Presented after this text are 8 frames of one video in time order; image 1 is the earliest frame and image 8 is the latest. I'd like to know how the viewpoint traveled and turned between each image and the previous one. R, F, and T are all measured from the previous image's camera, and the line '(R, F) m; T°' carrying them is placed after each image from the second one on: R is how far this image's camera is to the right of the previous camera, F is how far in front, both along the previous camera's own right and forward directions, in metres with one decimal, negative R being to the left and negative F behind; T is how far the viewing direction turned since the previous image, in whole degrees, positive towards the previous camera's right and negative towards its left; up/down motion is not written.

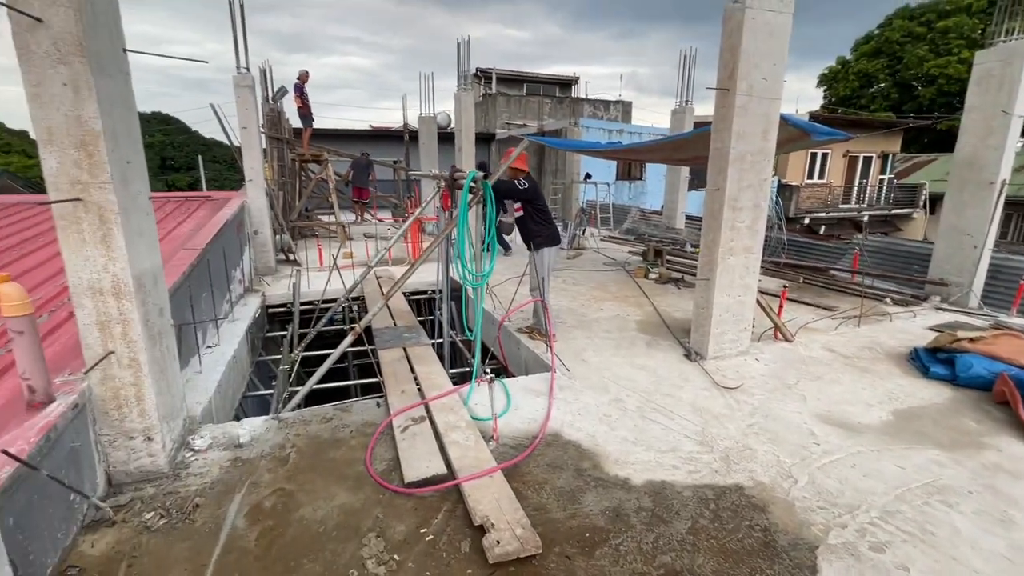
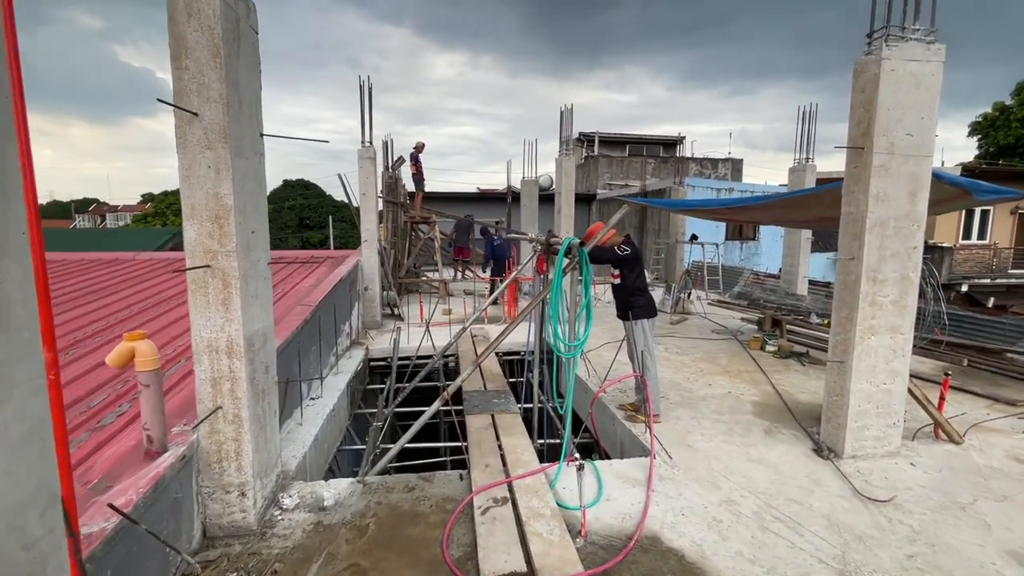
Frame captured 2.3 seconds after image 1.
(0.0, +0.2) m; -12°
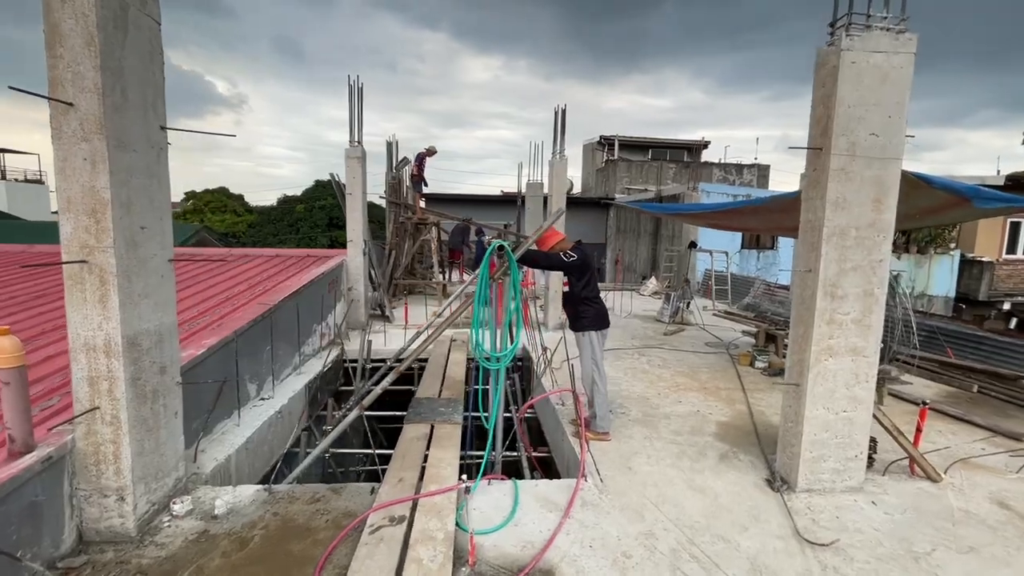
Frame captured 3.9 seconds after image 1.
(+0.7, +0.2) m; -4°
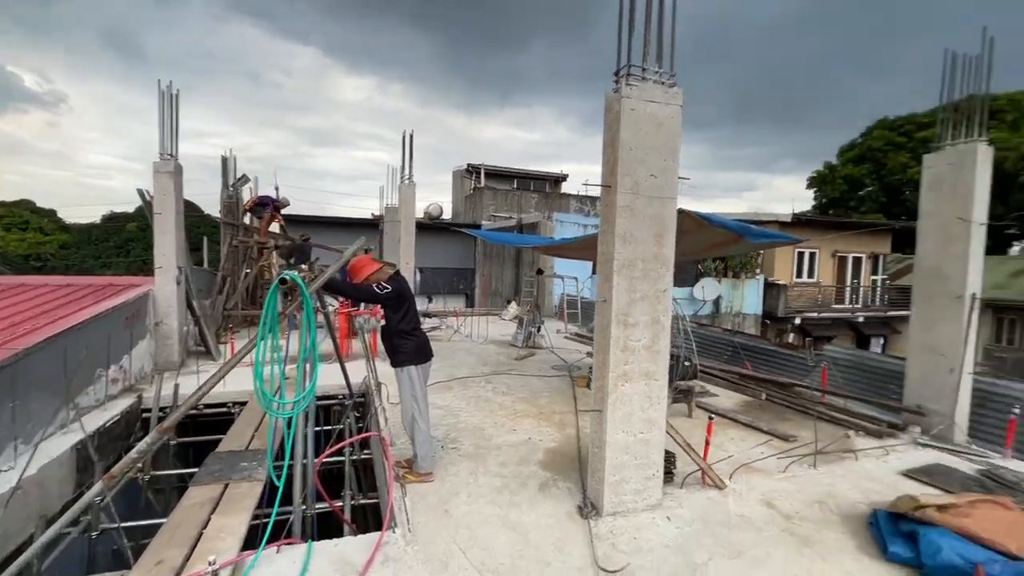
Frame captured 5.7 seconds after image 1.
(+0.5, +0.1) m; +14°
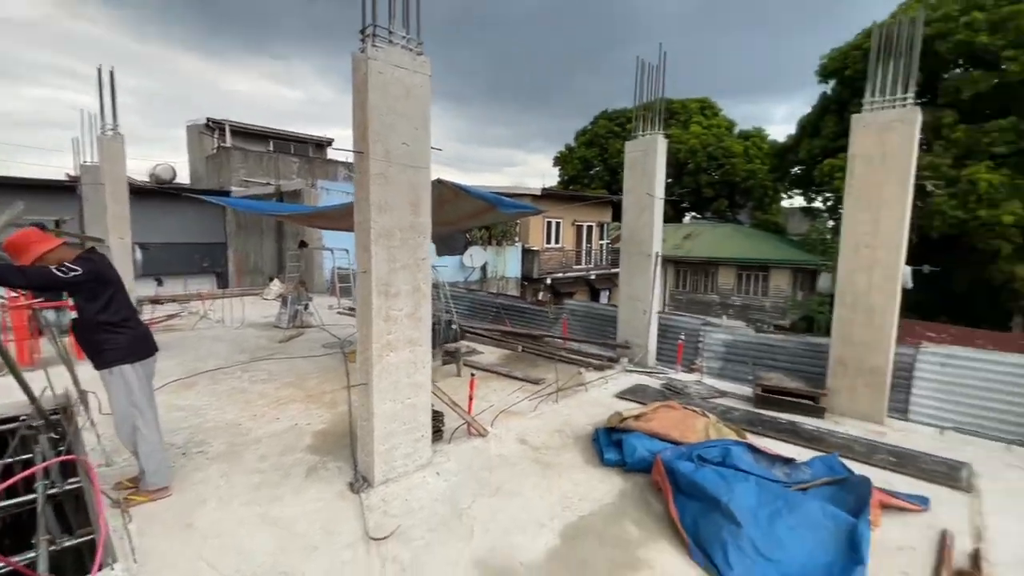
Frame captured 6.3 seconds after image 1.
(+0.1, 0.0) m; +26°
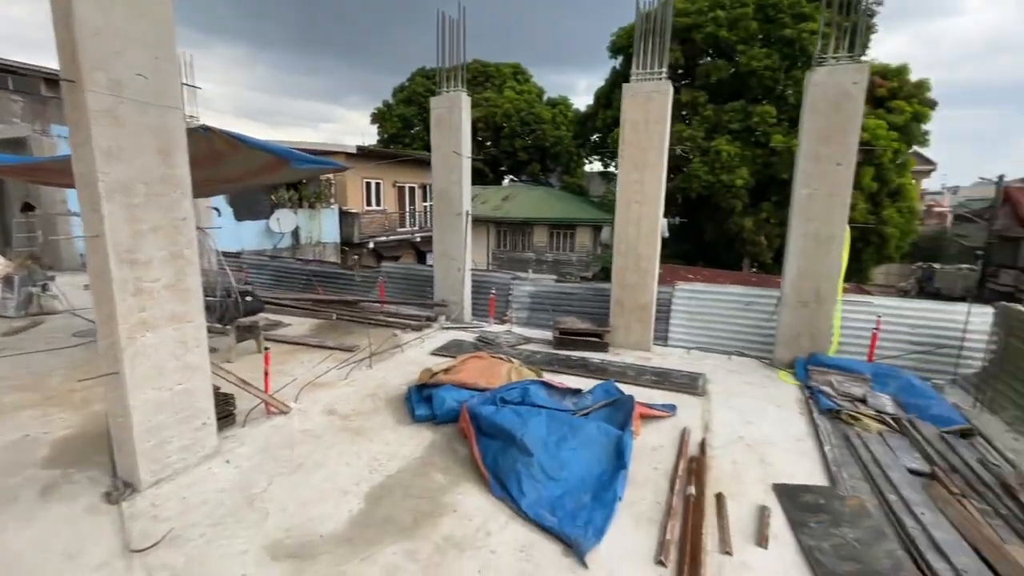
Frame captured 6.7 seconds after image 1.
(+0.2, 0.0) m; +20°
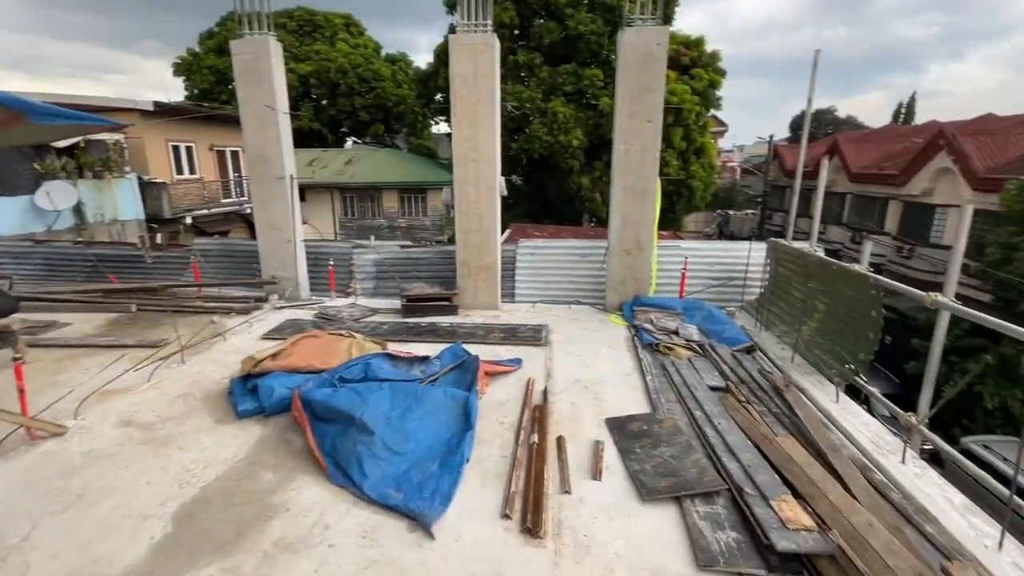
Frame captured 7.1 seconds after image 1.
(+0.2, +0.1) m; +17°
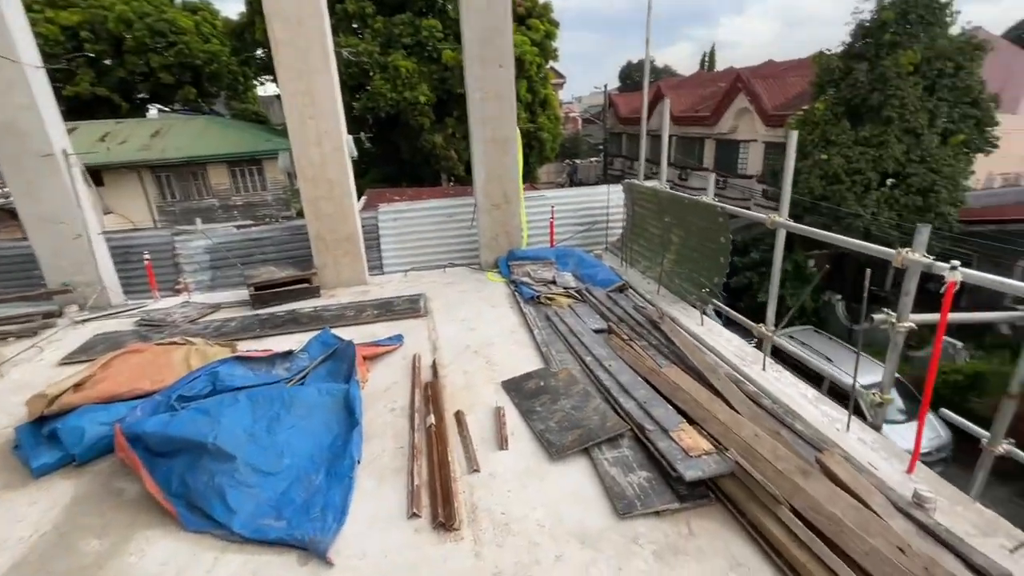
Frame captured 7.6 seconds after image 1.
(0.0, +0.2) m; +15°
